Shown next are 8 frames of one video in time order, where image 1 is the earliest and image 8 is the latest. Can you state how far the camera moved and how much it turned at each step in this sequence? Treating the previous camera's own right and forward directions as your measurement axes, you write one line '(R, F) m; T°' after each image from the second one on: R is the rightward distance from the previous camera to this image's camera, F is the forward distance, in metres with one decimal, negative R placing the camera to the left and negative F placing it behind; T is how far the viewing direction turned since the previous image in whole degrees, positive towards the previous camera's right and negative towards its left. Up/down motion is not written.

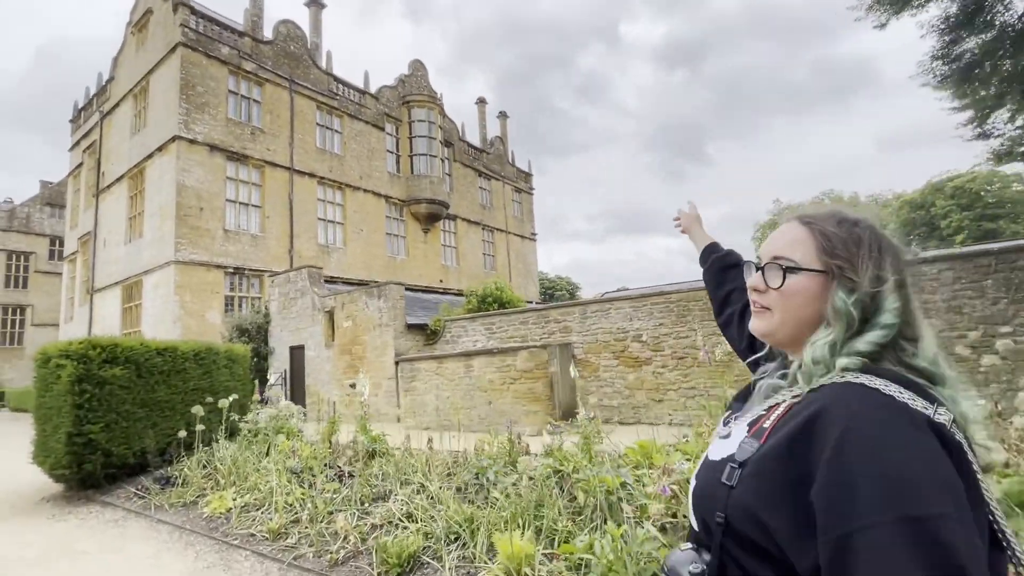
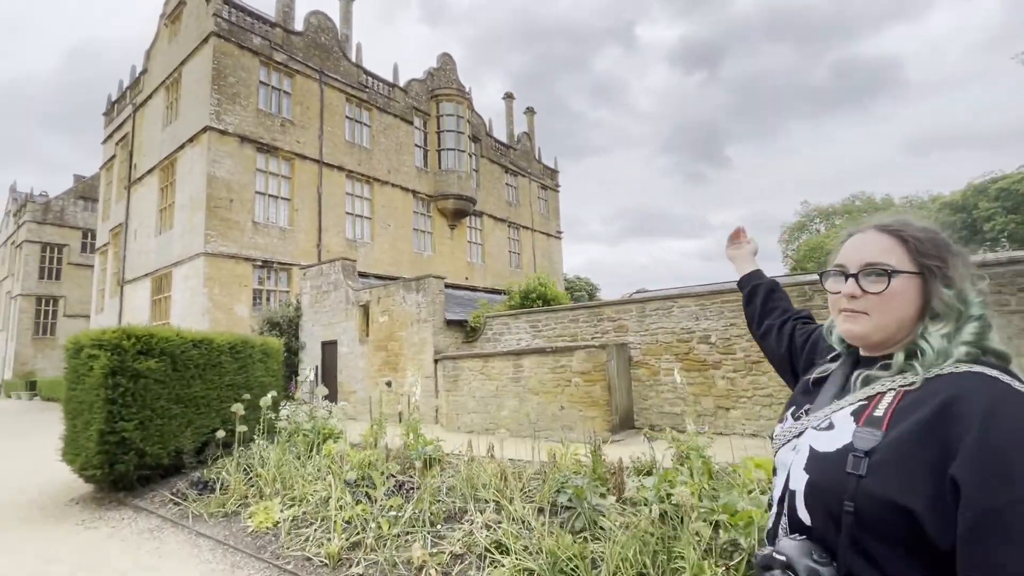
(-0.5, +0.5) m; -2°
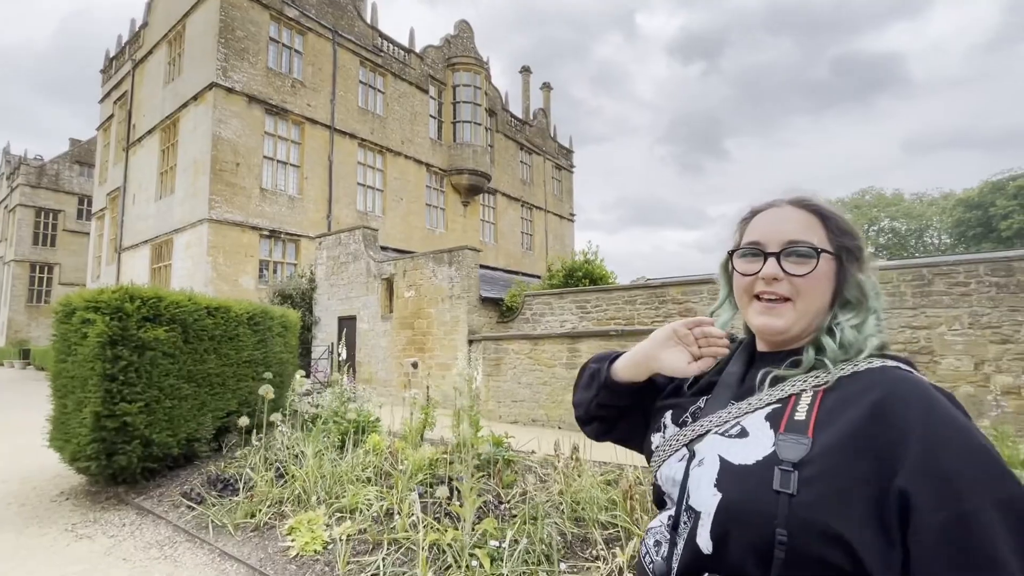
(-0.7, +0.8) m; 0°
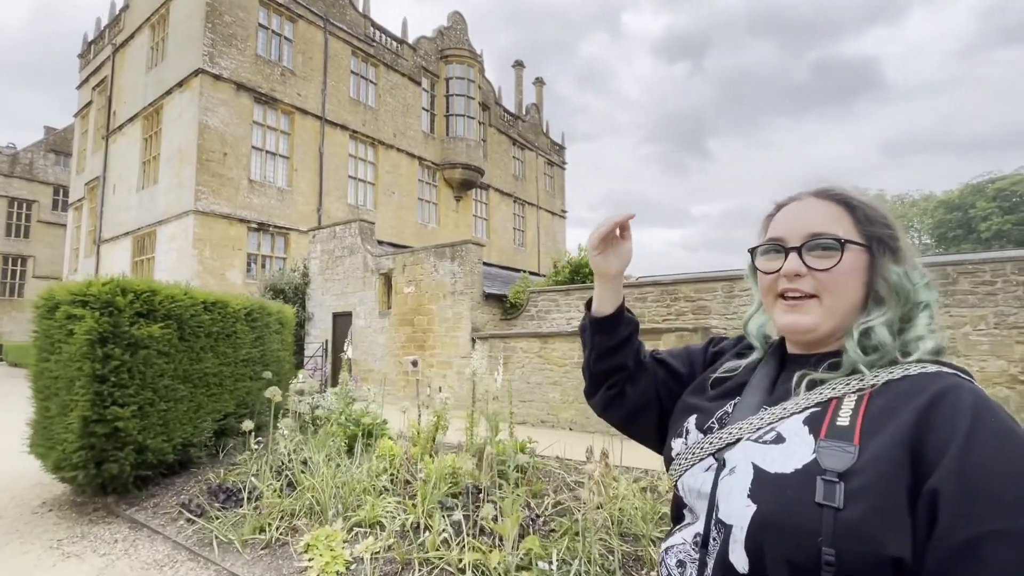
(-0.3, +0.2) m; +2°
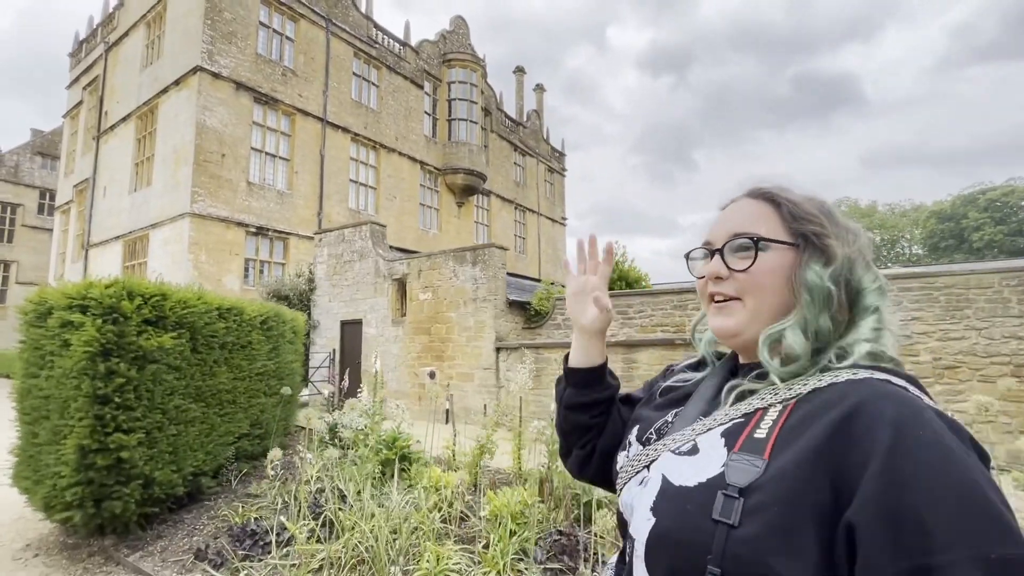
(-0.5, +0.5) m; +1°
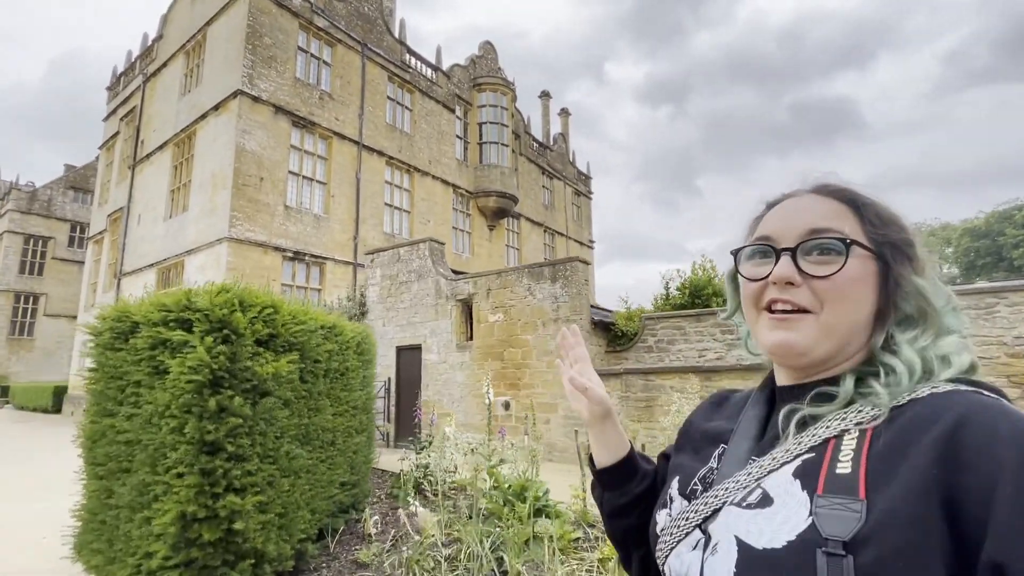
(-0.9, +0.7) m; -1°
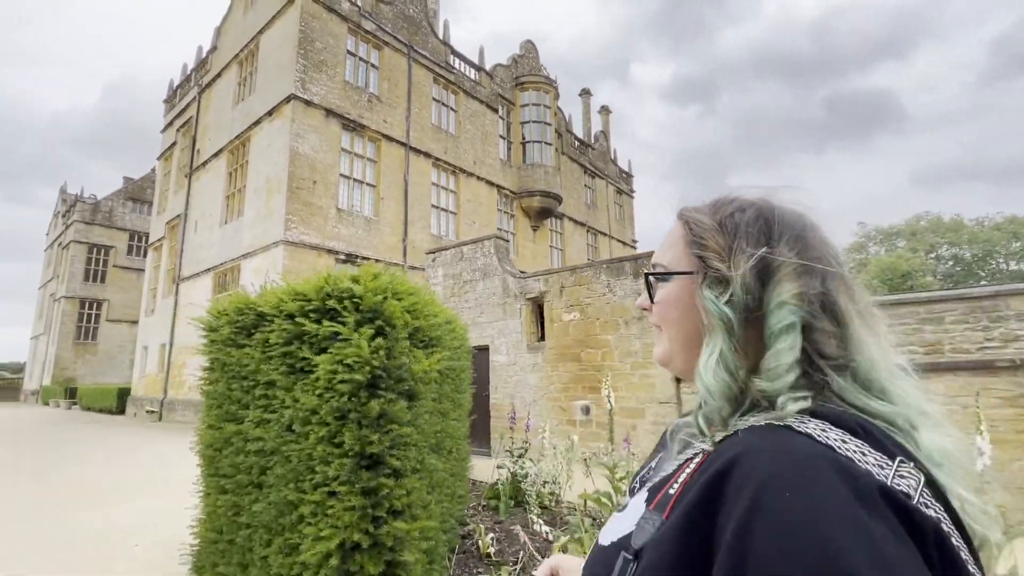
(-0.6, +0.3) m; -4°
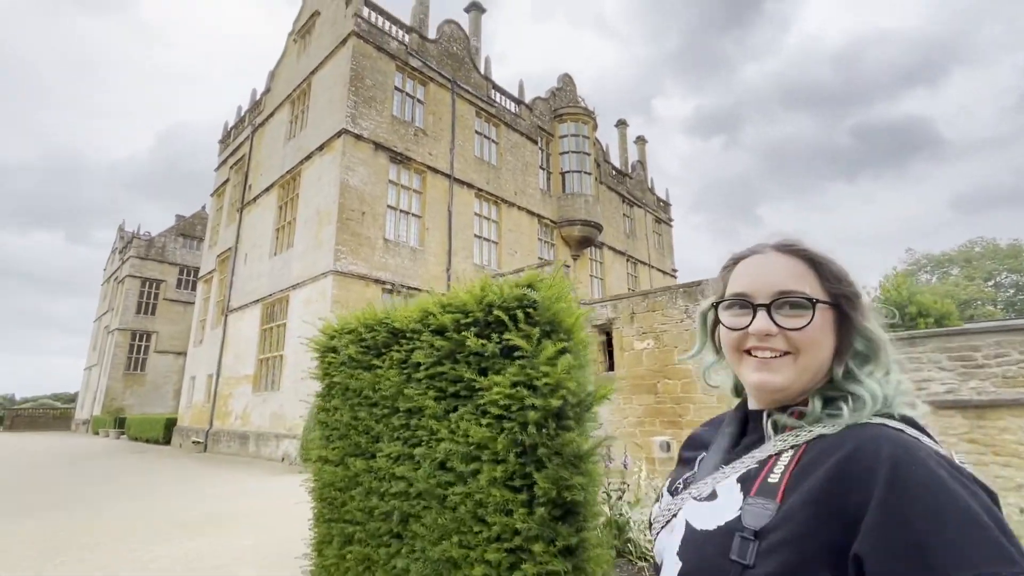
(-0.5, +0.3) m; -3°
